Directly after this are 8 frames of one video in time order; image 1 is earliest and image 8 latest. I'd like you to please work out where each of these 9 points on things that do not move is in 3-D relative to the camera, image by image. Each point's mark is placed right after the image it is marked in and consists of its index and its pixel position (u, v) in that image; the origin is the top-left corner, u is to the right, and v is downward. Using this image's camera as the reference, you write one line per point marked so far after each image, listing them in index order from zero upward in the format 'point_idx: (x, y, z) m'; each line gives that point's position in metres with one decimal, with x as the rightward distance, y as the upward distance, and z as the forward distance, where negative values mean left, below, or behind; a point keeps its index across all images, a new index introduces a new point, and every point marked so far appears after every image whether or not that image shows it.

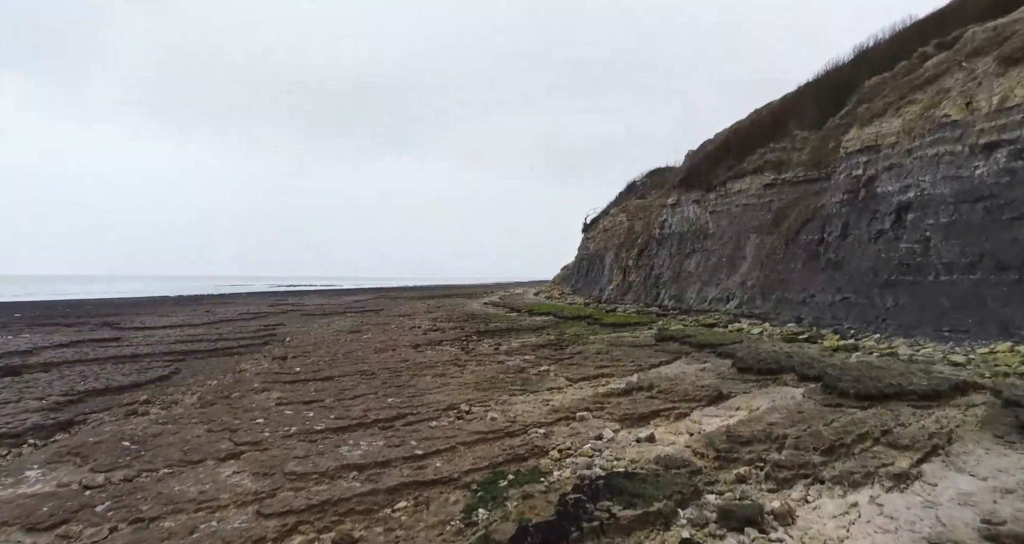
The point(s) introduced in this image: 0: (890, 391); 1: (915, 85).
0: (+5.2, -1.6, +7.5) m
1: (+9.9, +4.6, +13.4) m
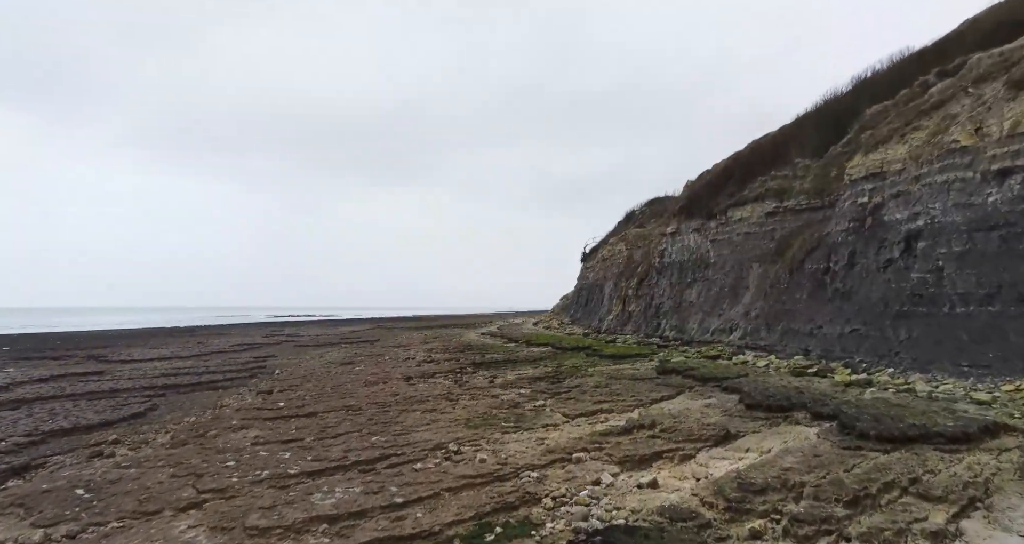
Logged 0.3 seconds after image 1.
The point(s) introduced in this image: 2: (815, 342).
0: (+5.1, -2.0, +6.9) m
1: (+9.8, +3.9, +13.1) m
2: (+7.7, -1.8, +13.8) m
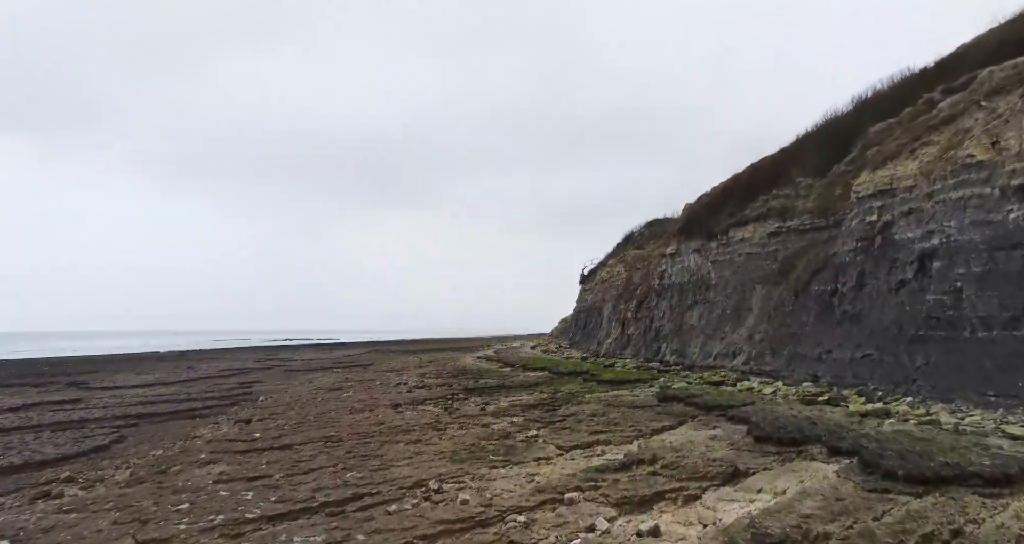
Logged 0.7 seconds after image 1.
0: (+4.9, -2.3, +6.2) m
1: (+9.6, +3.4, +12.6) m
2: (+7.5, -2.3, +13.1) m
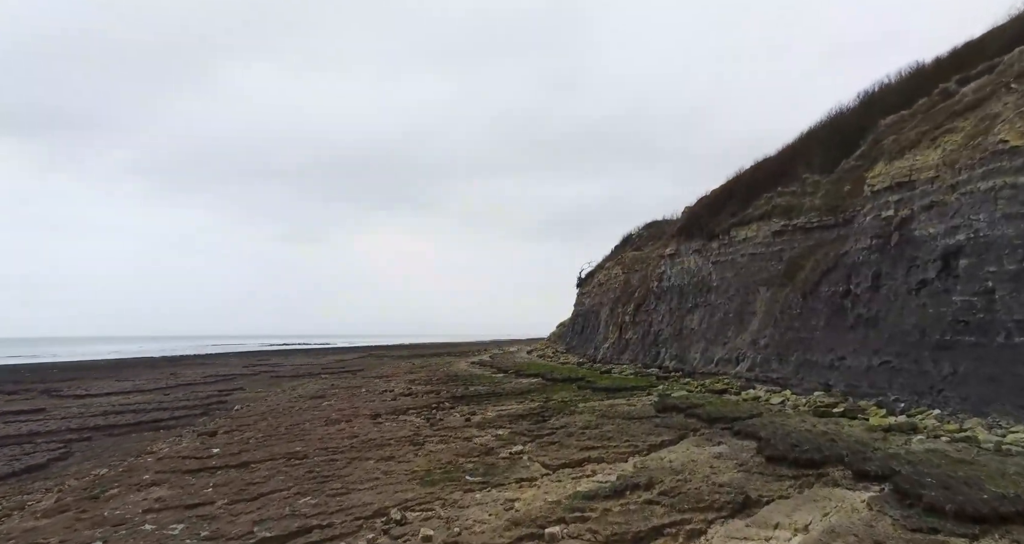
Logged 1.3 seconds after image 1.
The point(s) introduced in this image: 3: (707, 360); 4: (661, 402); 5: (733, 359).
0: (+4.6, -2.2, +5.1) m
1: (+9.3, +3.4, +11.6) m
2: (+7.2, -2.3, +12.0) m
3: (+6.7, -3.0, +18.7) m
4: (+3.8, -3.3, +13.7) m
5: (+7.0, -2.8, +17.3) m
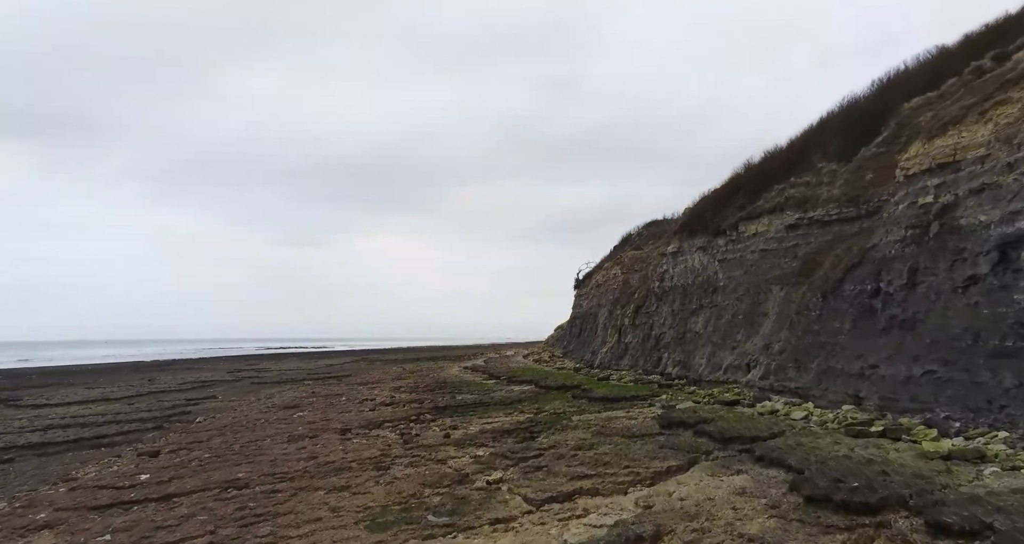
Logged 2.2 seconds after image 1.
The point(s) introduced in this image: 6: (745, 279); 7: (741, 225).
0: (+4.3, -2.1, +3.5) m
1: (+9.0, +3.5, +10.0) m
2: (+6.8, -2.2, +10.4) m
3: (+6.3, -3.0, +17.1) m
4: (+3.4, -3.2, +12.1) m
5: (+6.7, -2.7, +15.7) m
6: (+7.5, -0.2, +17.5) m
7: (+7.7, +1.6, +18.4) m
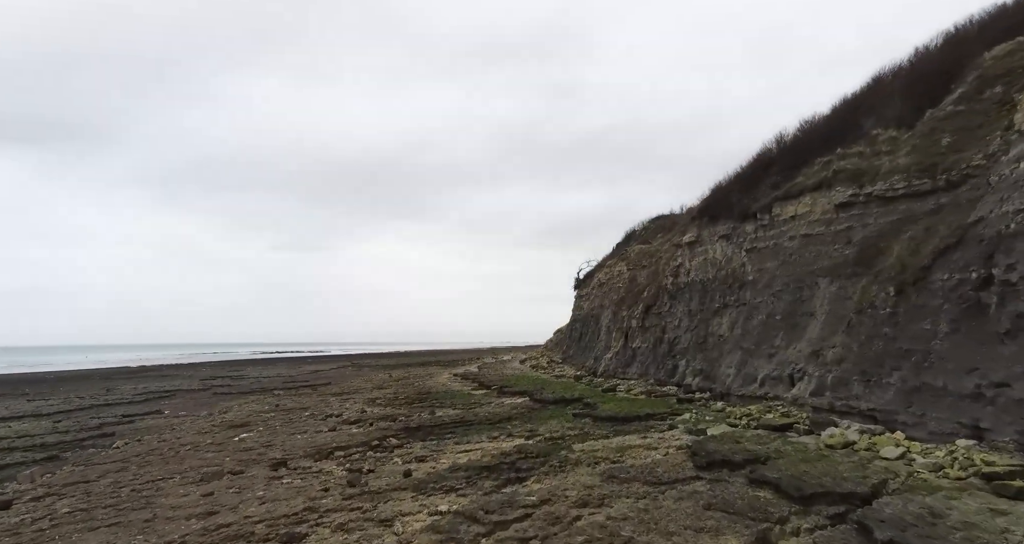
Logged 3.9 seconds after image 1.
0: (+4.0, -1.7, +0.4) m
1: (+8.6, +3.8, +7.0) m
2: (+6.5, -1.9, +7.4) m
3: (+6.0, -2.7, +14.0) m
4: (+3.1, -2.9, +9.1) m
5: (+6.3, -2.4, +12.6) m
6: (+7.2, 0.0, +14.4) m
7: (+7.4, +1.8, +15.3) m
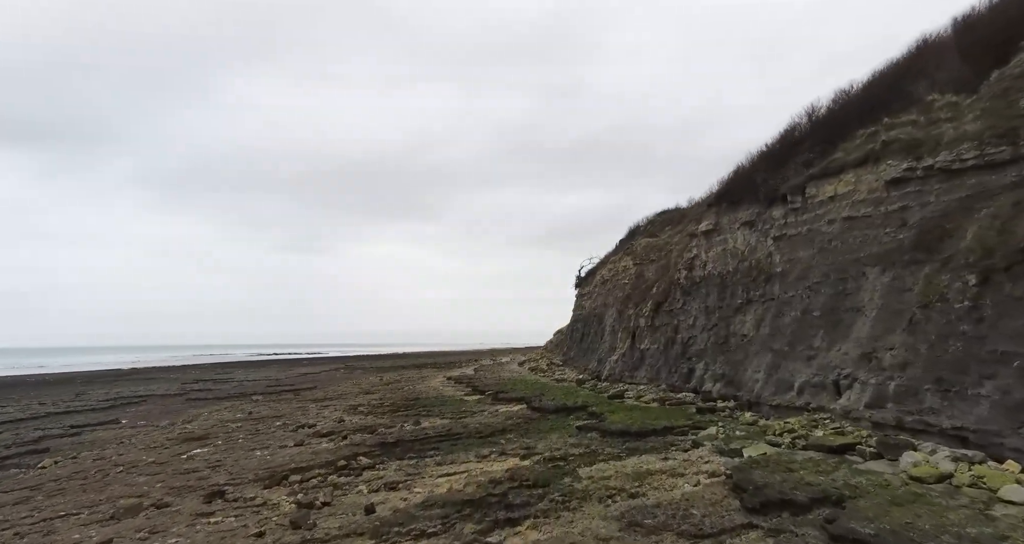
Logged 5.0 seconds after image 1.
0: (+3.8, -1.5, -1.6) m
1: (+8.5, +4.0, +5.0) m
2: (+6.4, -1.7, +5.4) m
3: (+5.9, -2.5, +12.0) m
4: (+3.0, -2.7, +7.1) m
5: (+6.2, -2.2, +10.6) m
6: (+7.0, +0.3, +12.4) m
7: (+7.3, +2.0, +13.3) m
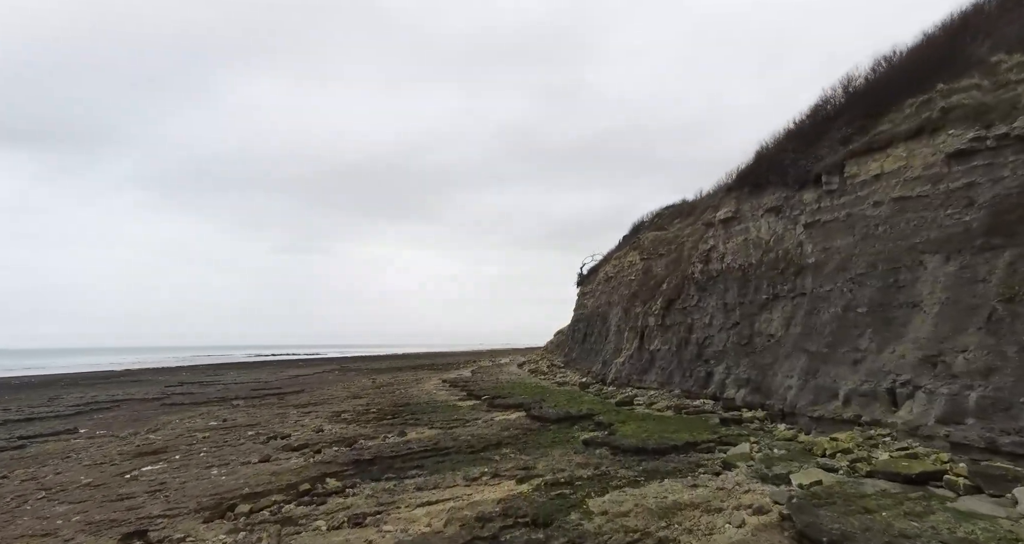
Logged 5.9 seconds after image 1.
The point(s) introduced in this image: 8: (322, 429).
0: (+3.8, -1.3, -3.2) m
1: (+8.4, +4.2, +3.3) m
2: (+6.3, -1.5, +3.7) m
3: (+5.8, -2.3, +10.3) m
4: (+2.9, -2.5, +5.4) m
5: (+6.1, -2.0, +8.9) m
6: (+7.0, +0.5, +10.8) m
7: (+7.2, +2.2, +11.7) m
8: (-5.3, -4.5, +15.5) m
